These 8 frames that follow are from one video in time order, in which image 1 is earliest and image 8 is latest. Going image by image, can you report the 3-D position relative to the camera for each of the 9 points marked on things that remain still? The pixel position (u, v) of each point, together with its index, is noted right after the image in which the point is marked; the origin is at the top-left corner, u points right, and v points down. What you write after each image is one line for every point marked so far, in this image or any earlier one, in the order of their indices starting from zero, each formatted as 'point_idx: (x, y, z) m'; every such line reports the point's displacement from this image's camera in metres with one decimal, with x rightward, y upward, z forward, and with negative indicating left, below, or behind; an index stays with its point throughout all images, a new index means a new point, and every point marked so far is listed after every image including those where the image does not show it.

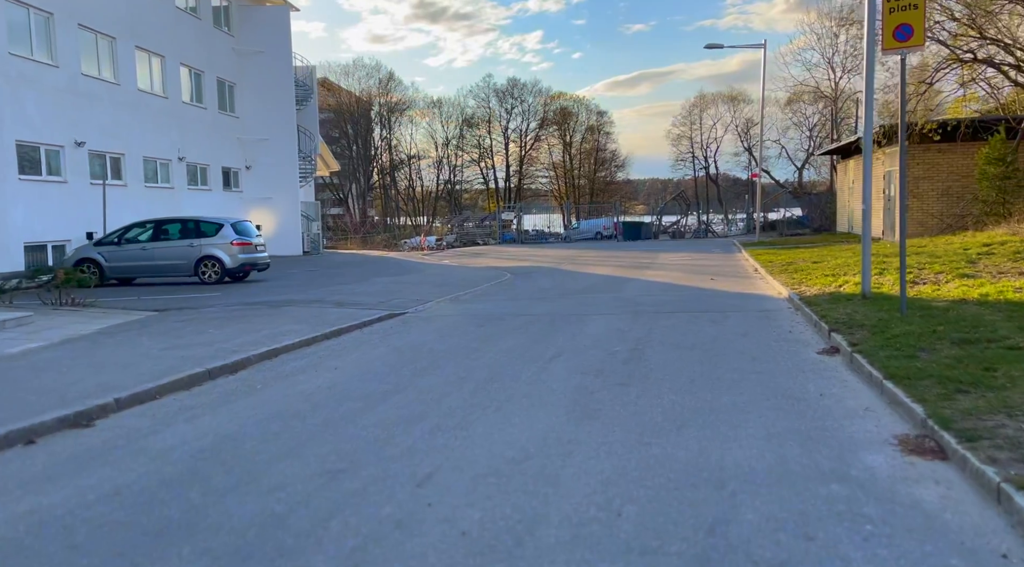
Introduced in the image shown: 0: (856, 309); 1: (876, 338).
0: (+4.6, -0.3, +10.1) m
1: (+4.0, -0.6, +8.2) m
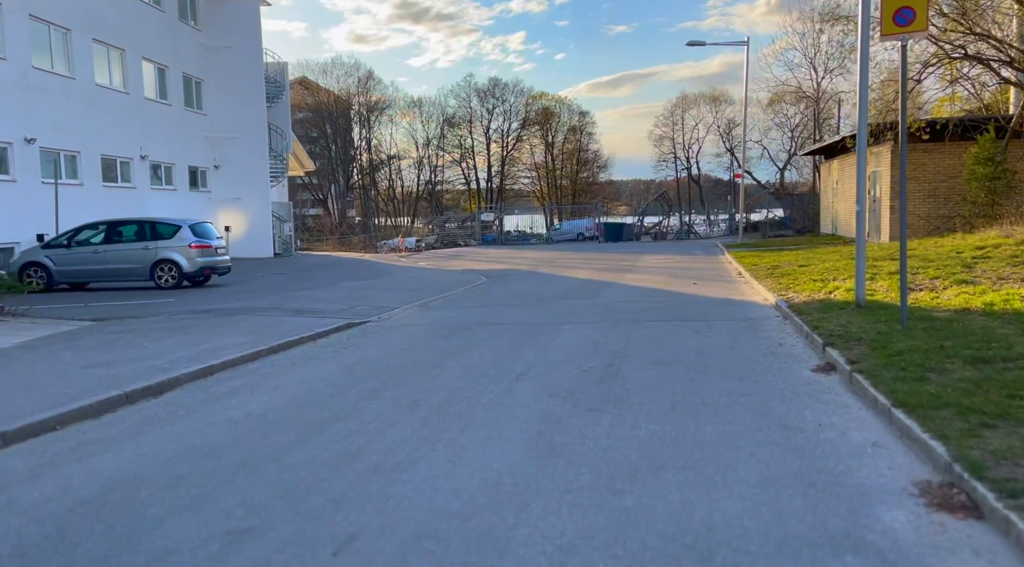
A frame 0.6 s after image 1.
0: (+4.2, -0.4, +9.3) m
1: (+3.6, -0.7, +7.4) m
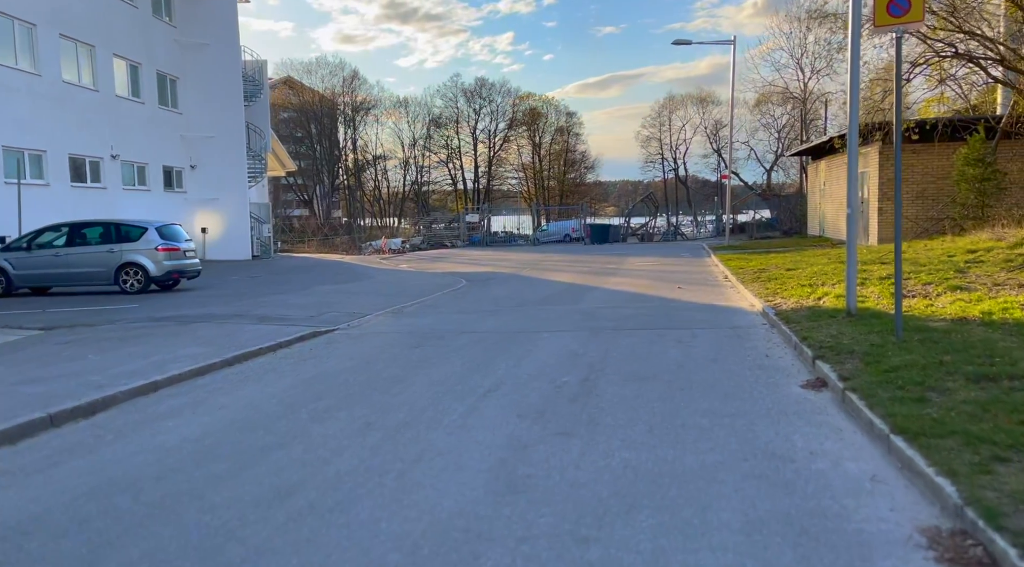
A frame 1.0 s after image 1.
0: (+3.8, -0.5, +8.7) m
1: (+3.2, -0.8, +6.8) m
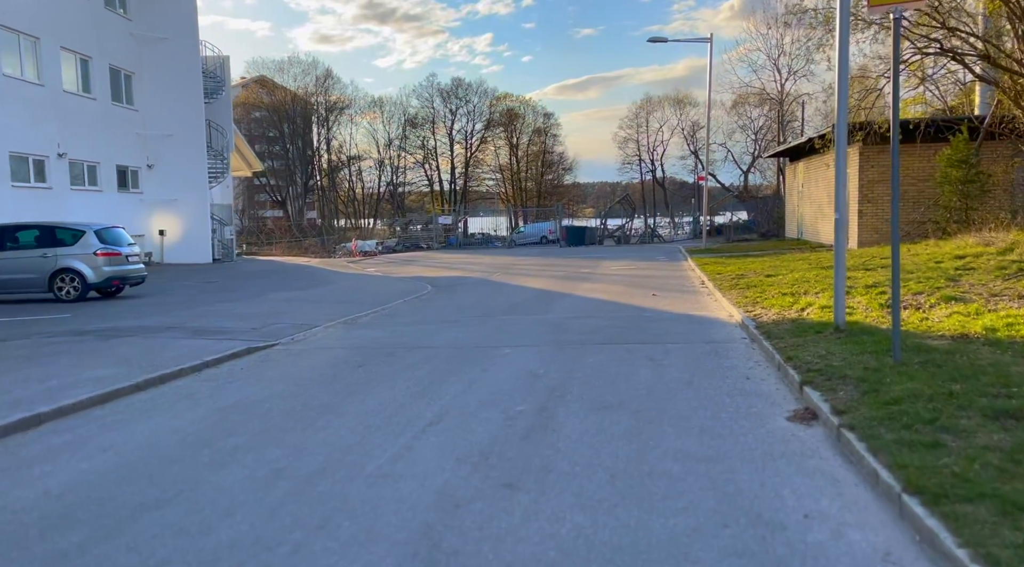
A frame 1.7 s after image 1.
0: (+3.3, -0.7, +7.8) m
1: (+2.8, -0.9, +5.9) m
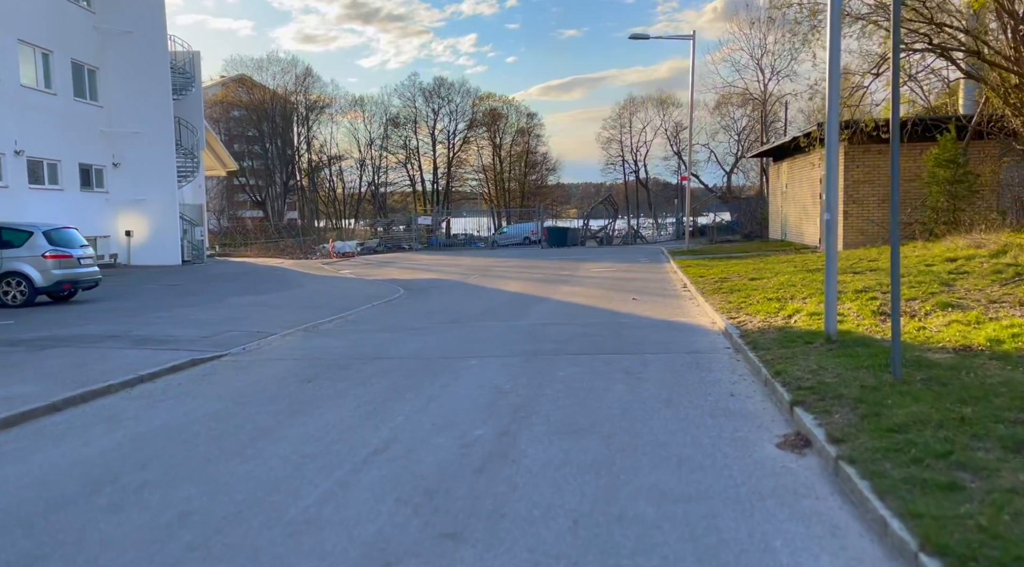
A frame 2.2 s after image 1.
0: (+3.0, -0.7, +7.1) m
1: (+2.5, -1.0, +5.2) m
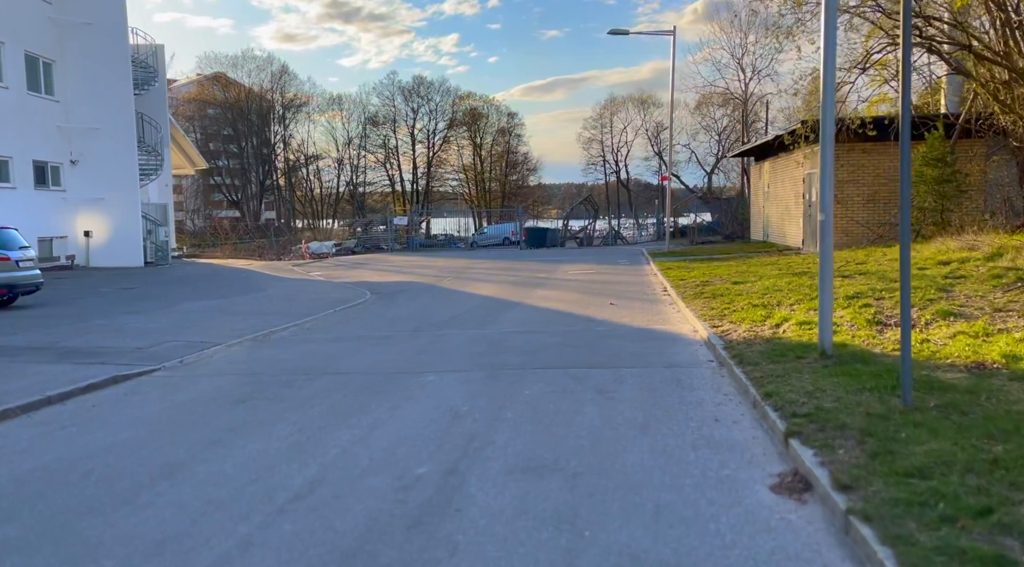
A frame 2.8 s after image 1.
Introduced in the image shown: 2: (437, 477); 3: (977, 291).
0: (+2.6, -0.8, +6.2) m
1: (+2.1, -1.1, +4.3) m
2: (-0.5, -1.3, +5.2) m
3: (+6.1, -0.1, +9.9) m
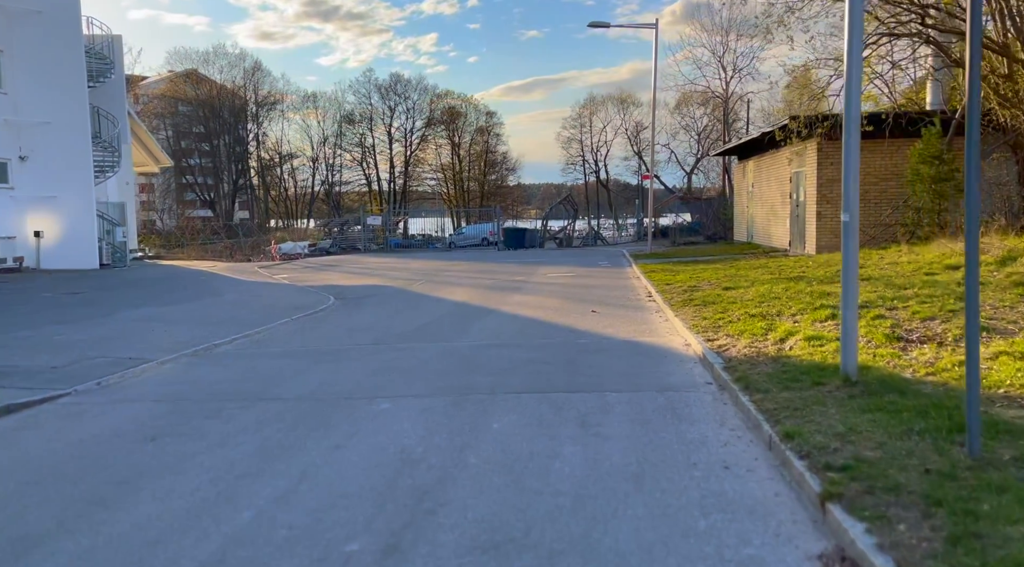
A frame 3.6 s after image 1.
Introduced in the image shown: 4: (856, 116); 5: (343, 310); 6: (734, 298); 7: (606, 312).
0: (+2.3, -0.9, +5.1) m
1: (+1.9, -1.2, +3.2) m
2: (-0.7, -1.4, +3.9) m
3: (+5.8, -0.2, +8.8) m
4: (+2.8, +1.4, +6.3) m
5: (-3.6, -0.6, +16.1) m
6: (+3.7, -0.2, +12.6) m
7: (+1.7, -0.5, +13.9) m
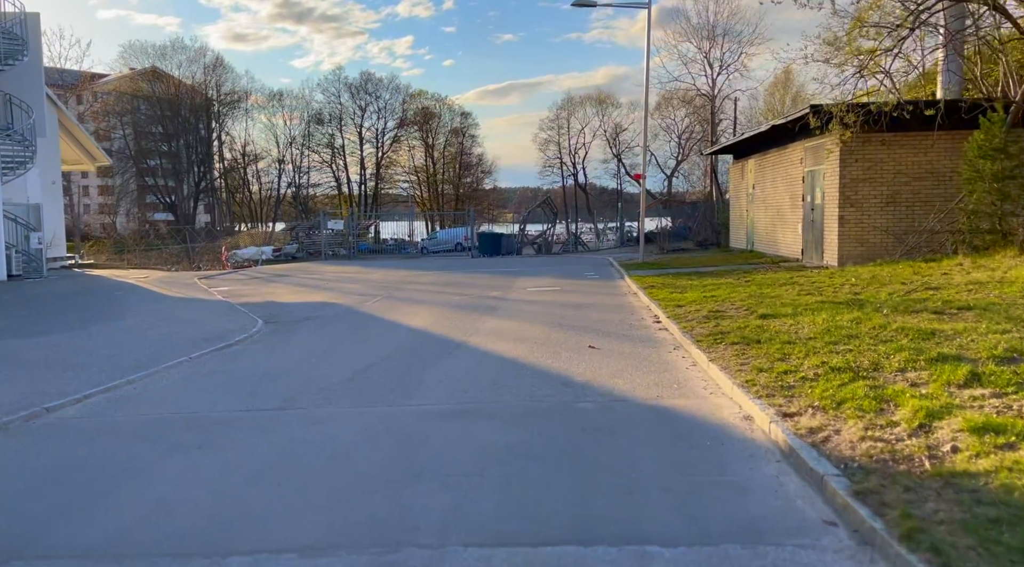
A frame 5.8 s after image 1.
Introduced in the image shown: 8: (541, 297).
0: (+2.2, -1.3, +1.7) m
1: (+1.9, -1.5, -0.2) m
2: (-0.8, -1.8, +0.5) m
3: (+5.5, -0.5, +5.6) m
4: (+2.7, +1.0, +3.0) m
5: (-4.1, -1.0, +12.5) m
6: (+3.3, -0.6, +9.2) m
7: (+1.3, -0.9, +10.5) m
8: (+0.6, -0.3, +17.5) m
